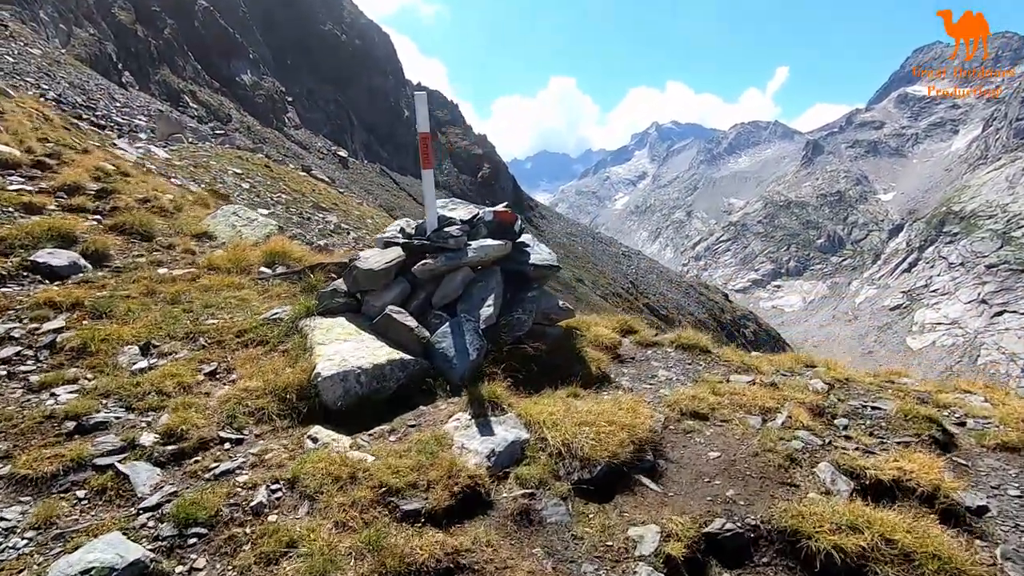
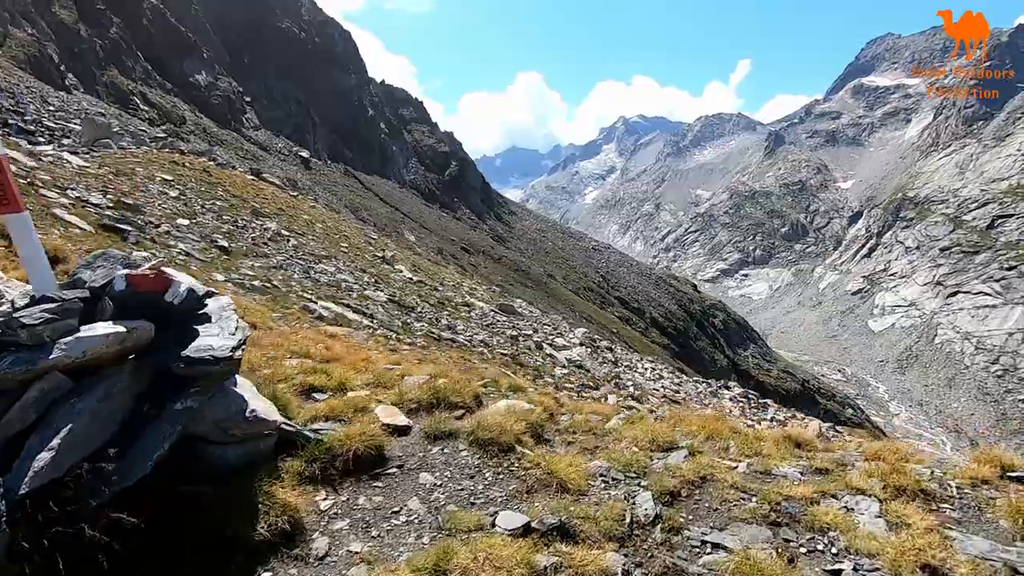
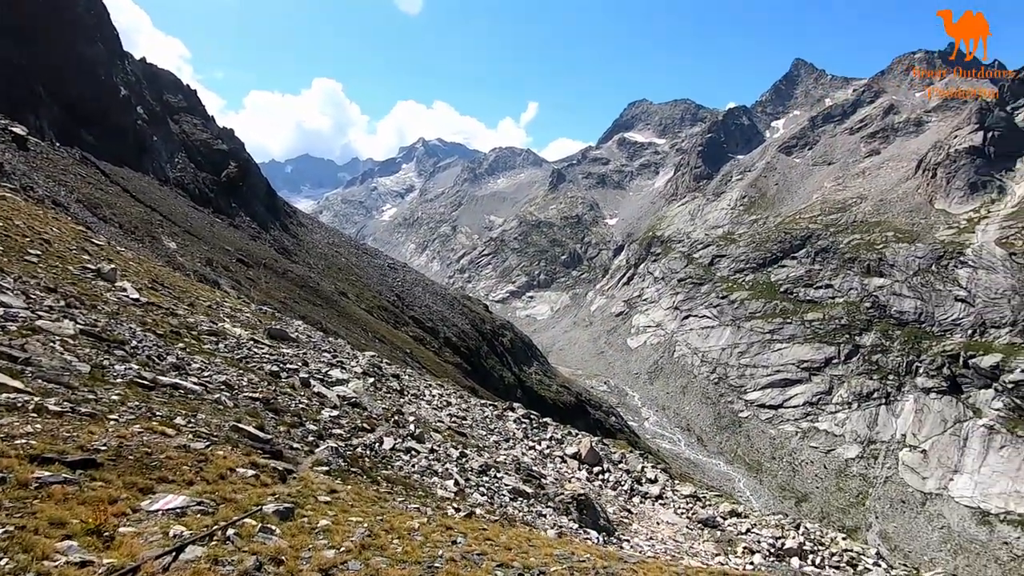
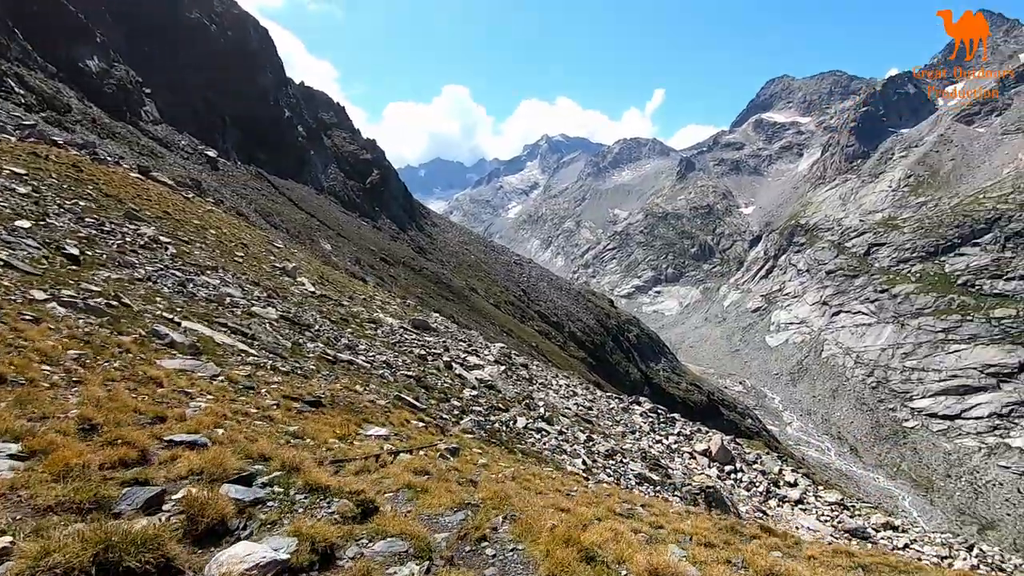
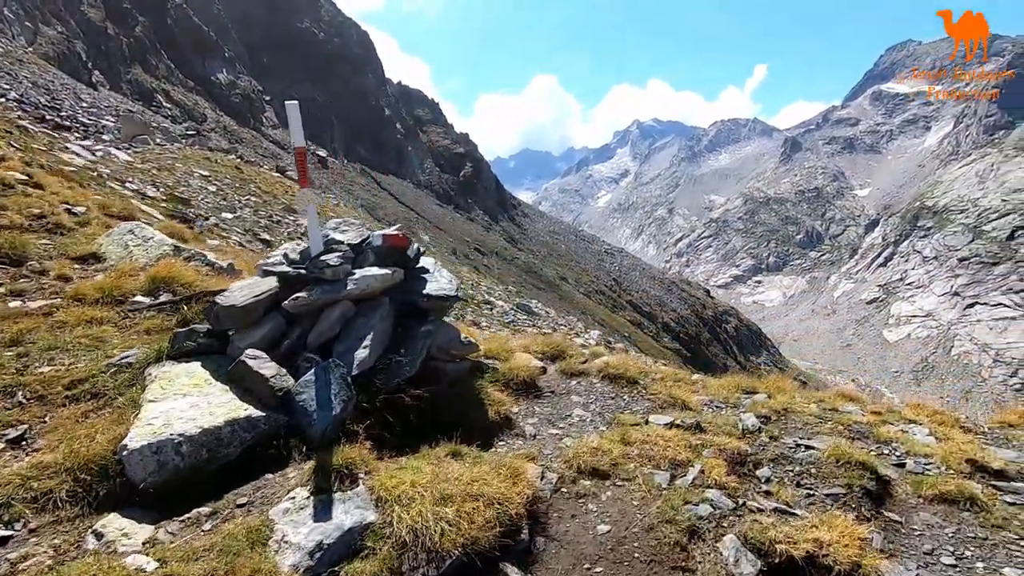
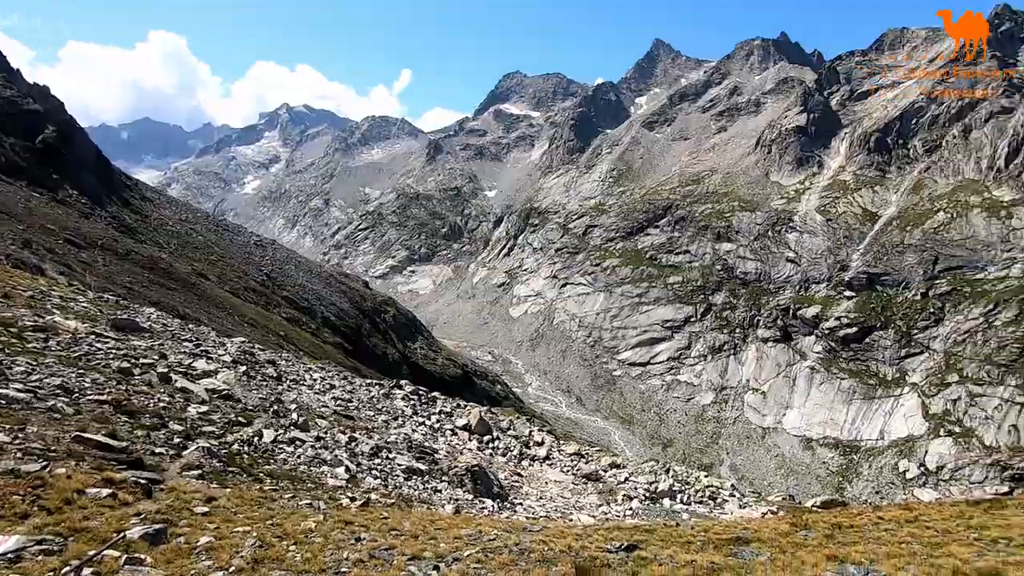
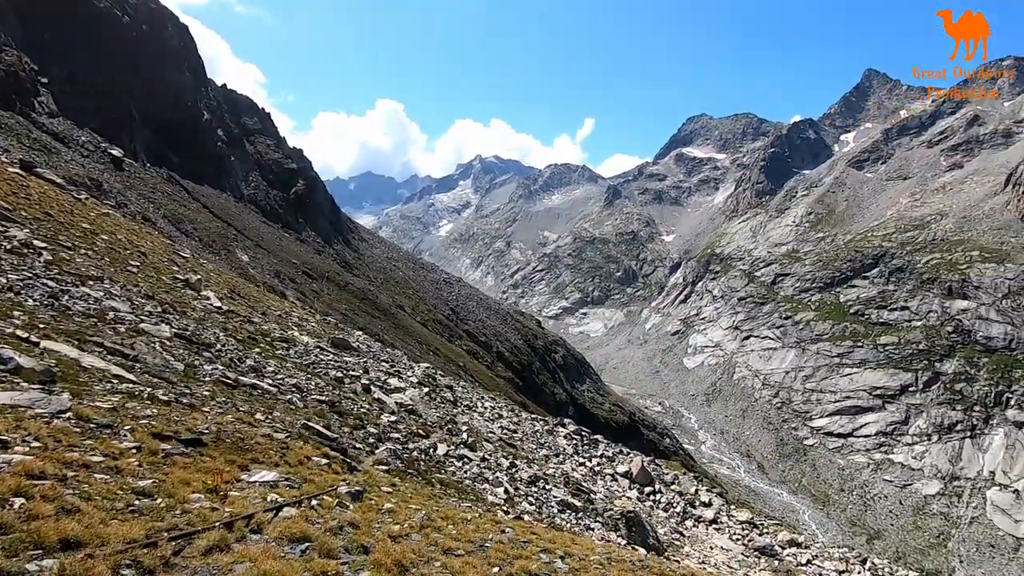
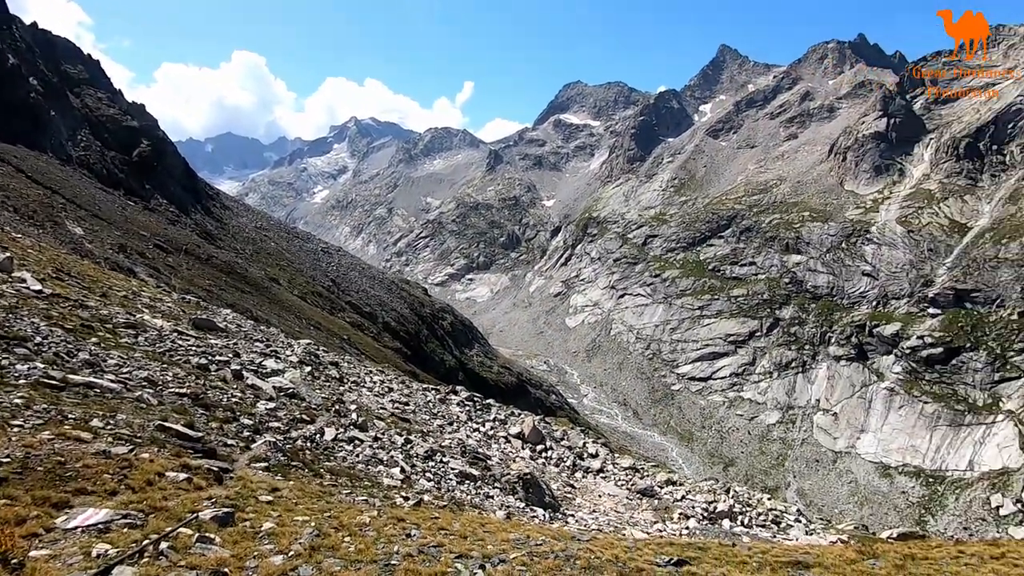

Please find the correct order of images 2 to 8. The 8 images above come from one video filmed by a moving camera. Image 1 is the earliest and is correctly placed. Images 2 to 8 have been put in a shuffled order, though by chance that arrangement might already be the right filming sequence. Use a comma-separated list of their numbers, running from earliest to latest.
5, 2, 4, 7, 3, 8, 6
